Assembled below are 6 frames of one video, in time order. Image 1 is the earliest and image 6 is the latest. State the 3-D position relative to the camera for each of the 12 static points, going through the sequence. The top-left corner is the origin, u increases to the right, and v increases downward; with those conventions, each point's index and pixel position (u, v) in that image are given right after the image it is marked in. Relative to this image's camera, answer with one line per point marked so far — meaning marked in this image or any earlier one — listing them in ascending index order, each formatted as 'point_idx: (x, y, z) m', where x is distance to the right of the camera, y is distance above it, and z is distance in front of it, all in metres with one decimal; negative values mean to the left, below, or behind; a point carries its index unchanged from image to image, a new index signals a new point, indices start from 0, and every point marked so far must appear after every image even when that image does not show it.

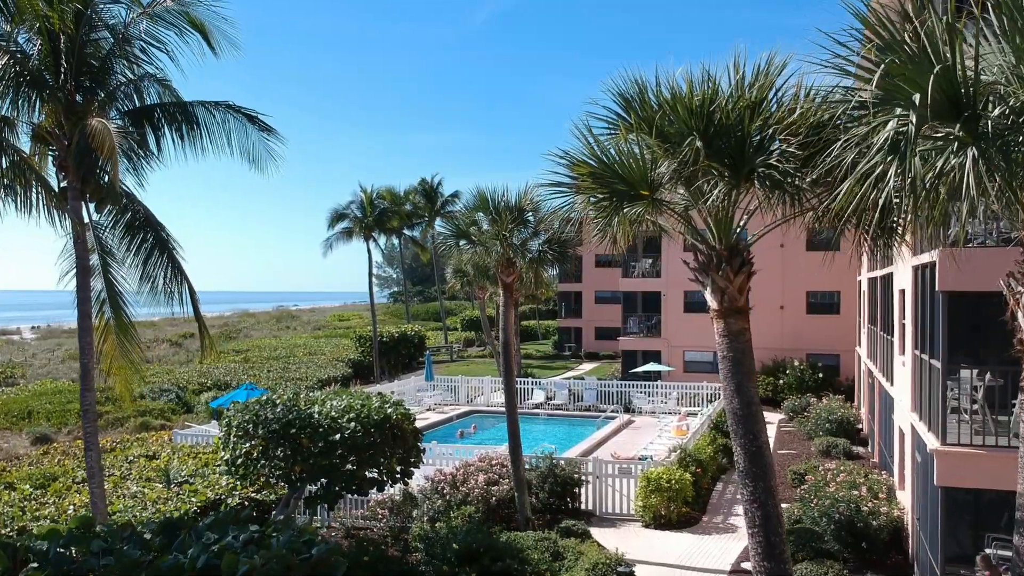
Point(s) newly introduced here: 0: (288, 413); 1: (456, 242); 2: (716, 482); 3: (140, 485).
0: (-2.9, -1.6, +9.4) m
1: (-1.0, +0.8, +12.6) m
2: (+4.3, -4.0, +15.1) m
3: (-6.4, -3.4, +12.6) m
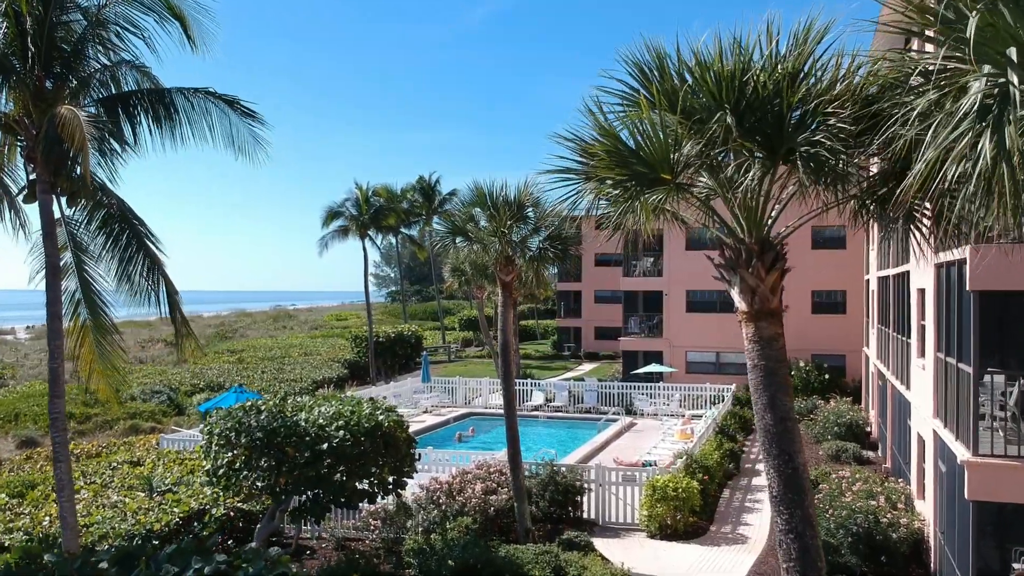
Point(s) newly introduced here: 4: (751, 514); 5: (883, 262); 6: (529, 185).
0: (-2.9, -1.6, +8.9) m
1: (-1.0, +0.8, +12.0) m
2: (+4.2, -4.0, +14.5) m
3: (-6.5, -3.4, +12.0) m
4: (+4.3, -4.0, +13.0) m
5: (+8.4, +0.6, +16.3) m
6: (+0.3, +1.7, +11.7) m
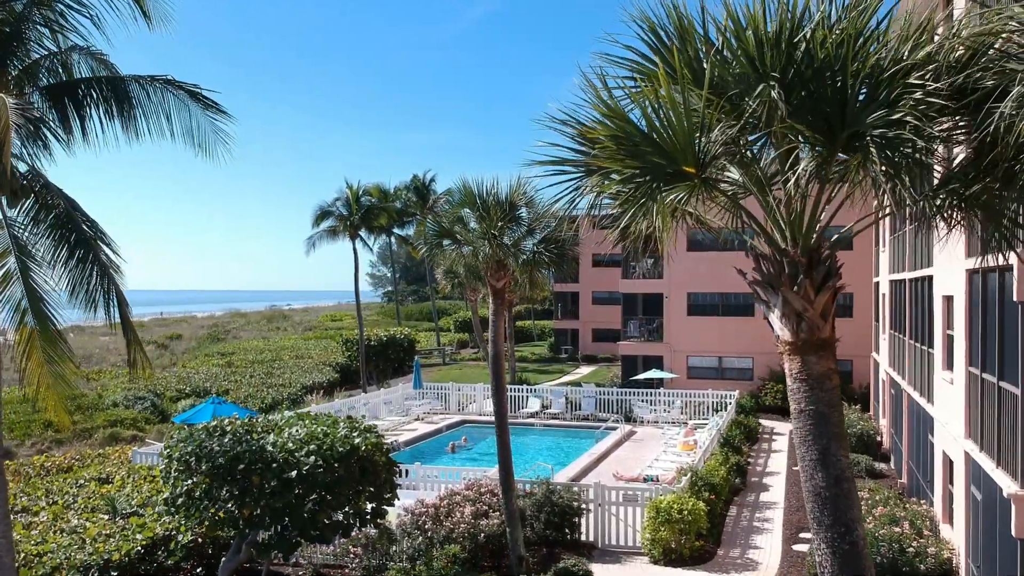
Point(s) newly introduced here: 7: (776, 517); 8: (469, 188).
0: (-3.0, -1.7, +8.0) m
1: (-1.1, +0.7, +11.1) m
2: (+4.1, -4.1, +13.7) m
3: (-6.6, -3.5, +11.1) m
4: (+4.2, -4.1, +12.2) m
5: (+8.2, +0.5, +15.5) m
6: (+0.2, +1.6, +10.9) m
7: (+4.8, -4.1, +13.1) m
8: (-0.6, +1.5, +10.9) m
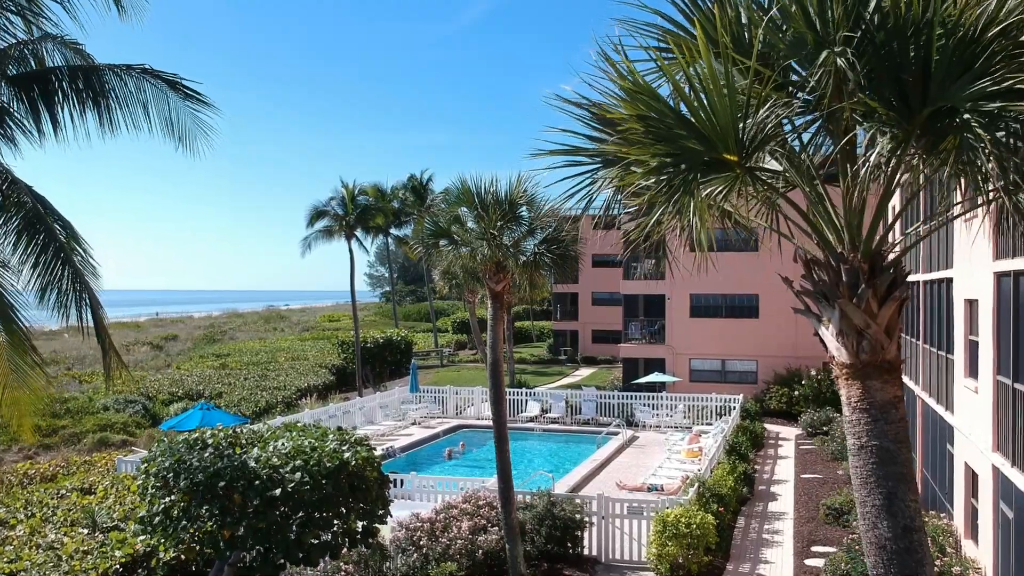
0: (-3.0, -1.8, +7.5) m
1: (-1.1, +0.7, +10.6) m
2: (+4.1, -4.2, +13.2) m
3: (-6.6, -3.5, +10.6) m
4: (+4.2, -4.2, +11.7) m
5: (+8.2, +0.5, +15.0) m
6: (+0.1, +1.5, +10.3) m
7: (+4.8, -4.2, +12.6) m
8: (-0.6, +1.5, +10.3) m
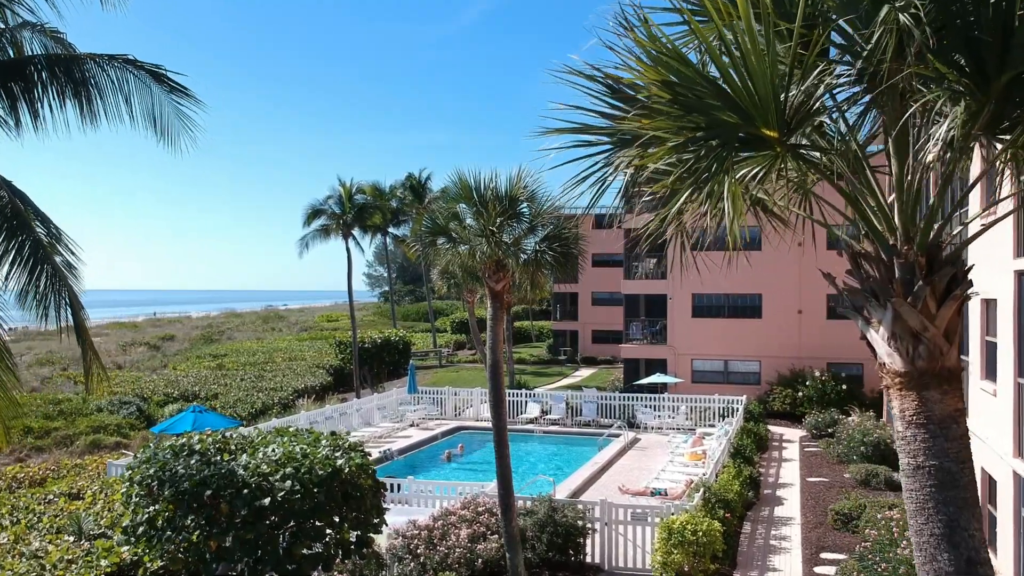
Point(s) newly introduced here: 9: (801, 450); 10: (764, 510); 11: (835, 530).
0: (-3.0, -1.8, +7.1) m
1: (-1.1, +0.7, +10.3) m
2: (+4.1, -4.1, +12.8) m
3: (-6.6, -3.5, +10.2) m
4: (+4.2, -4.2, +11.3) m
5: (+8.2, +0.5, +14.7) m
6: (+0.2, +1.5, +10.0) m
7: (+4.8, -4.2, +12.3) m
8: (-0.6, +1.5, +10.0) m
9: (+7.3, -4.1, +18.4) m
10: (+4.7, -4.2, +13.6) m
11: (+5.4, -4.1, +12.2) m
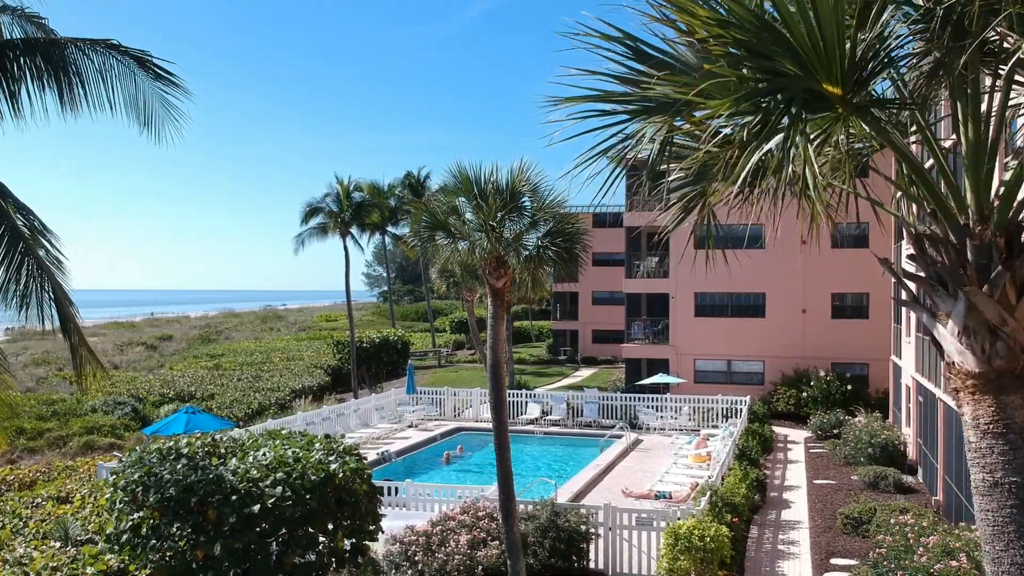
0: (-3.0, -1.7, +6.8) m
1: (-1.1, +0.7, +9.9) m
2: (+4.1, -4.1, +12.5) m
3: (-6.6, -3.5, +9.9) m
4: (+4.2, -4.1, +11.0) m
5: (+8.2, +0.5, +14.4) m
6: (+0.2, +1.6, +9.7) m
7: (+4.8, -4.1, +12.0) m
8: (-0.6, +1.5, +9.7) m
9: (+7.3, -4.1, +18.1) m
10: (+4.7, -4.1, +13.3) m
11: (+5.4, -4.0, +11.8) m
